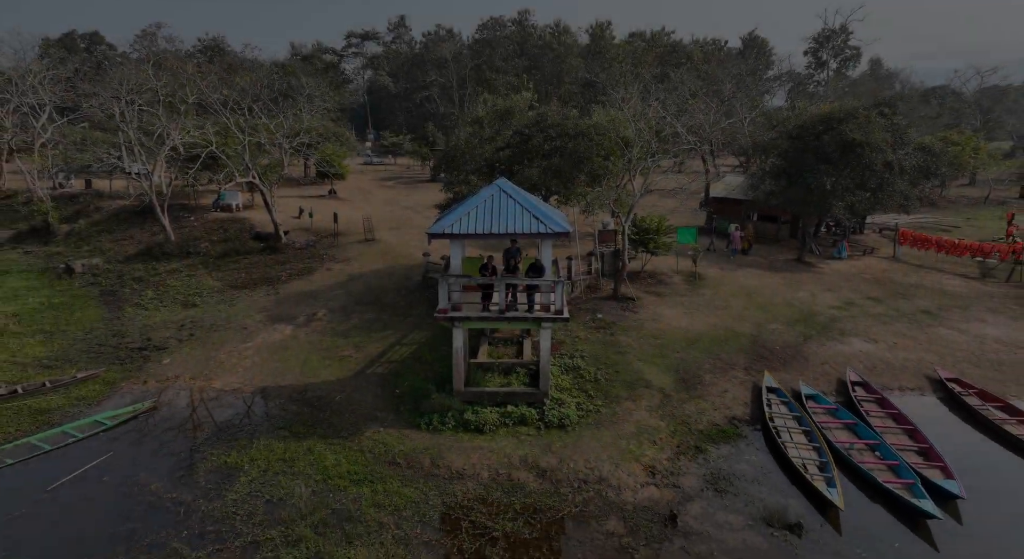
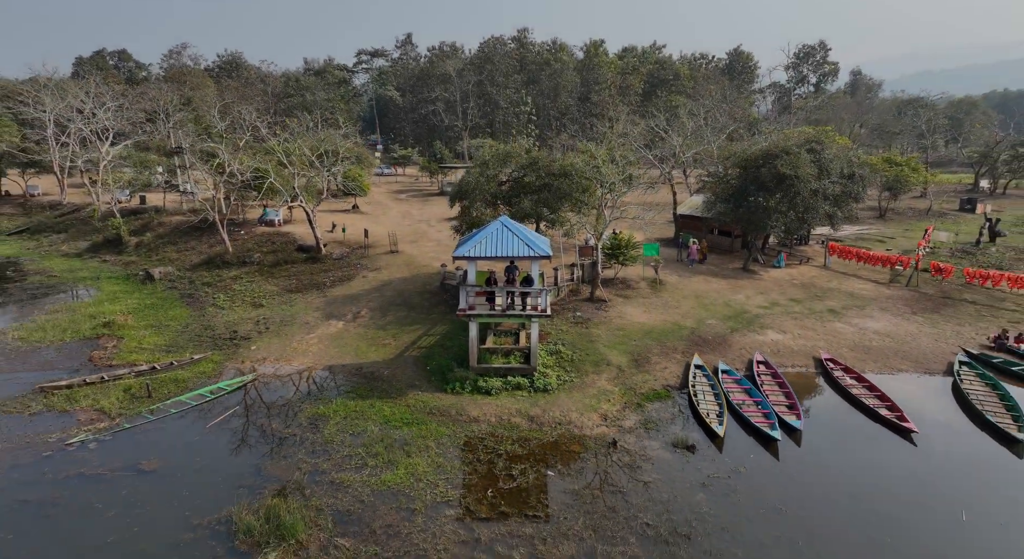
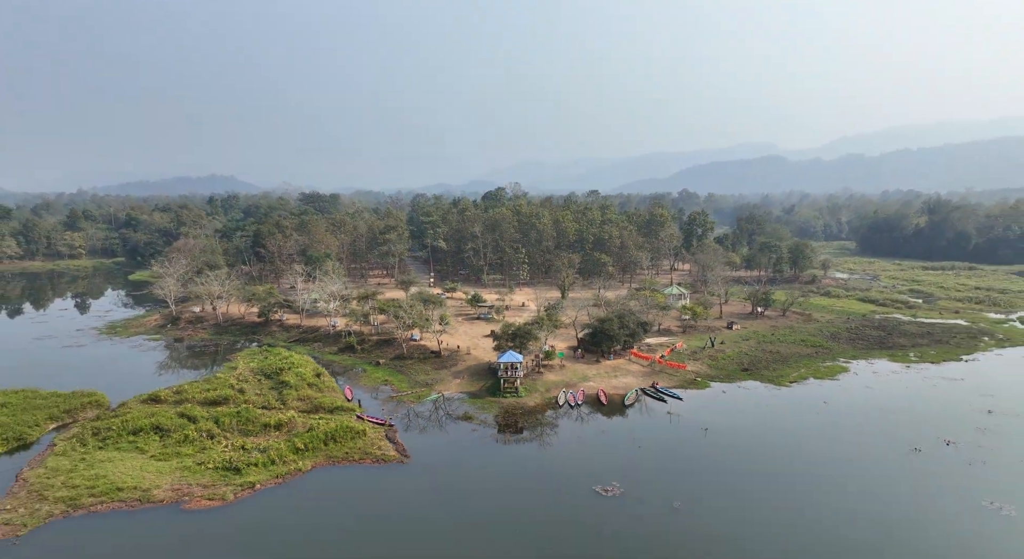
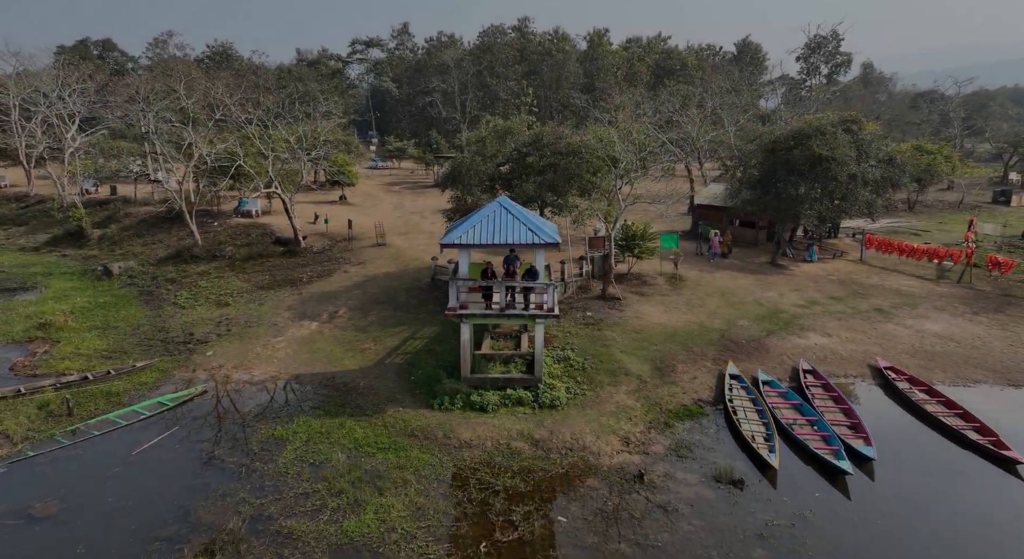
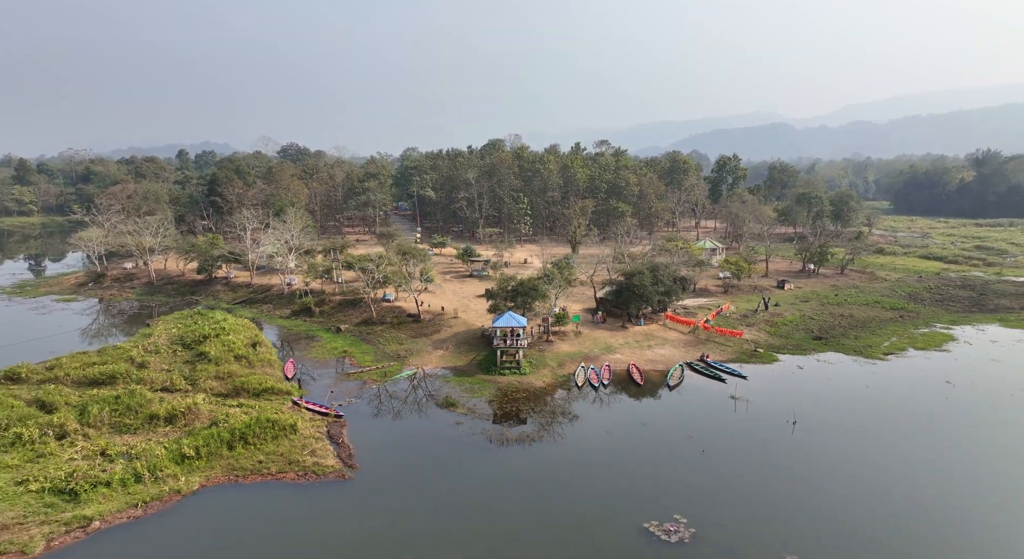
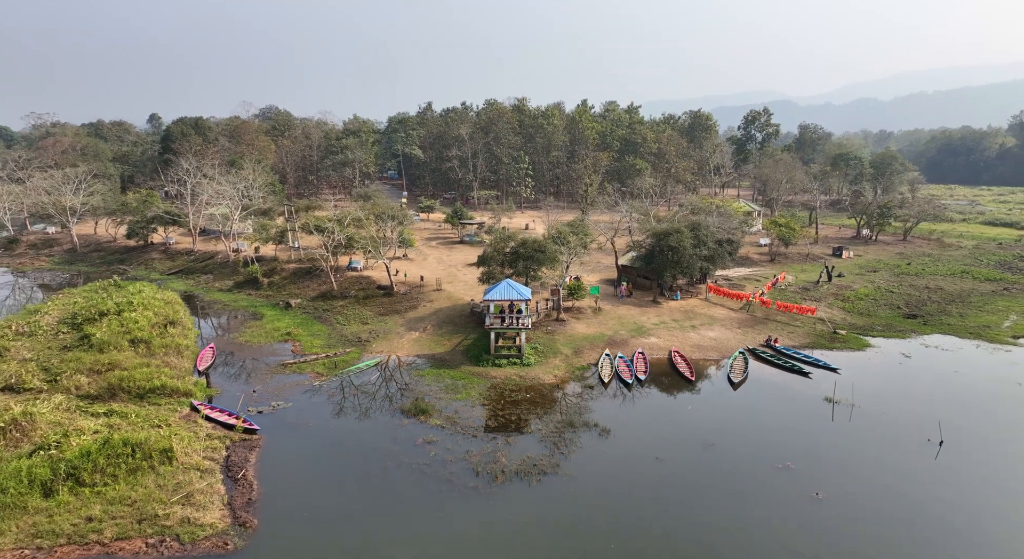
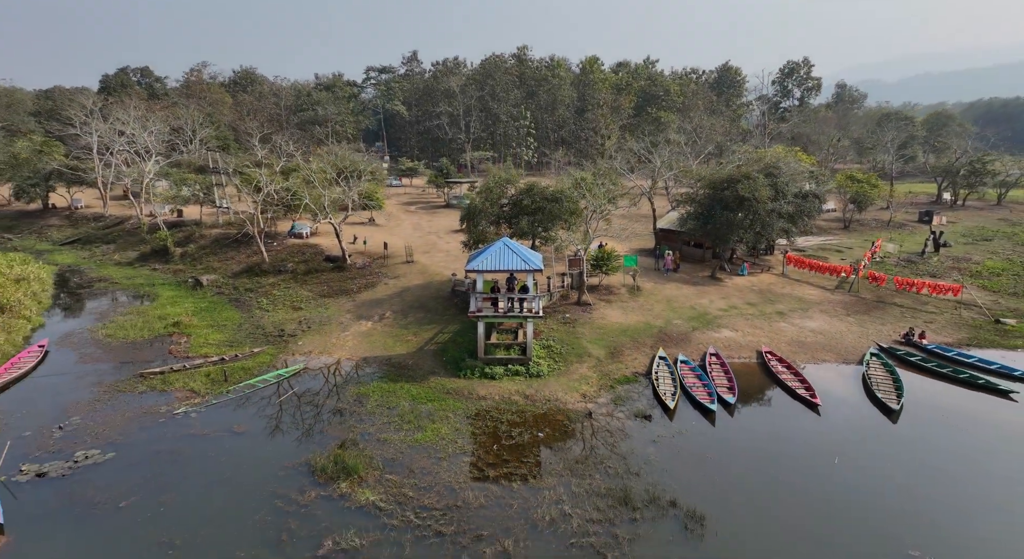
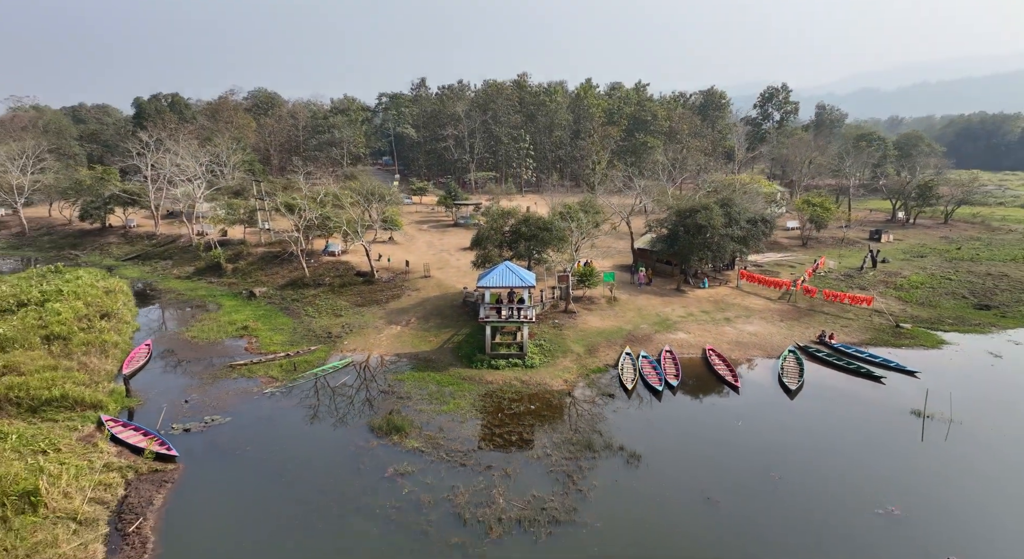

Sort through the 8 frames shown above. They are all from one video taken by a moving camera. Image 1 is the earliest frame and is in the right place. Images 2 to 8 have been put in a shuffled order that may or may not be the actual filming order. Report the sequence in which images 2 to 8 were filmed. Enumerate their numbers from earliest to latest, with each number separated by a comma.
4, 2, 7, 8, 6, 5, 3
